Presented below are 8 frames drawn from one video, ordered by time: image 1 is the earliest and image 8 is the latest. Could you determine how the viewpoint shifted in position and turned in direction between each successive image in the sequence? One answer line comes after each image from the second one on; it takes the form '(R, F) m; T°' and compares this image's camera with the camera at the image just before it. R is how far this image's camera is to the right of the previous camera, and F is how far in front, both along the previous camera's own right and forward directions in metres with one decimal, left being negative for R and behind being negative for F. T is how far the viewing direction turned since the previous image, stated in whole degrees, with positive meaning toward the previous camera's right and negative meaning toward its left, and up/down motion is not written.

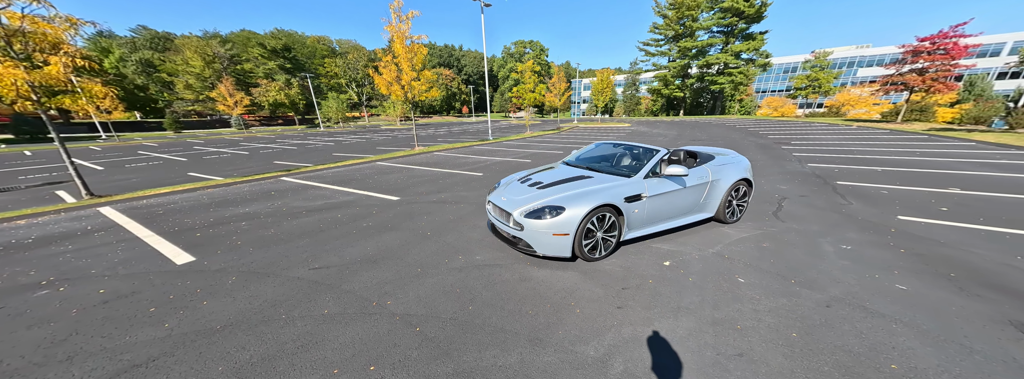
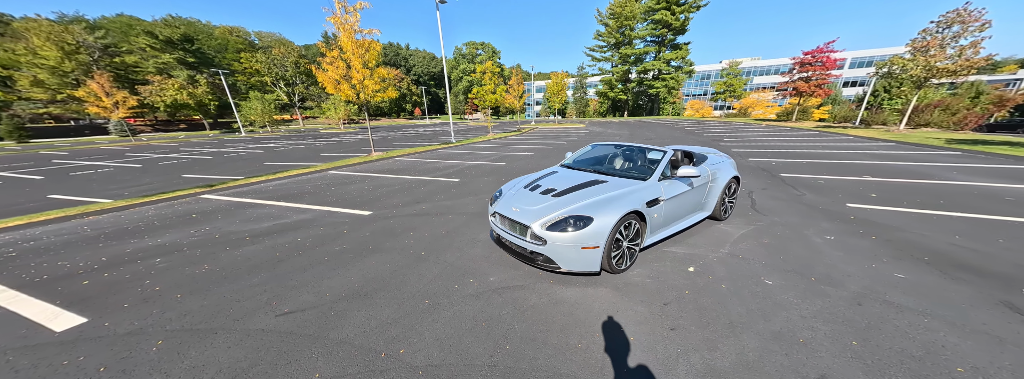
(-0.7, +0.4) m; +10°
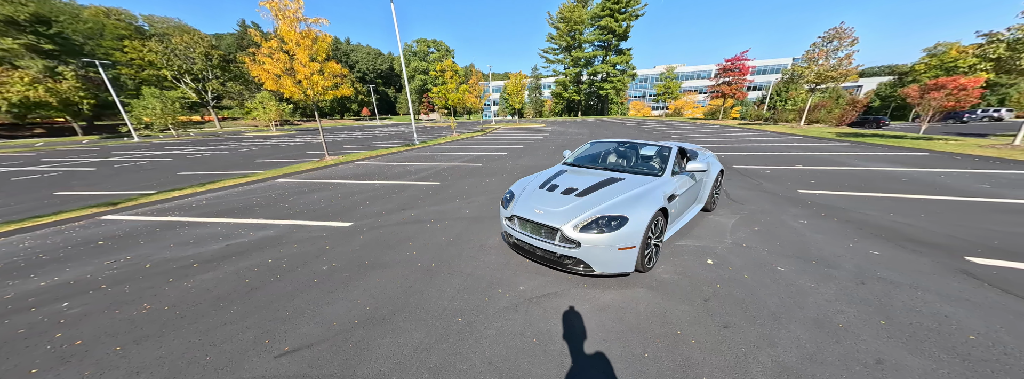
(-0.7, +0.2) m; +9°
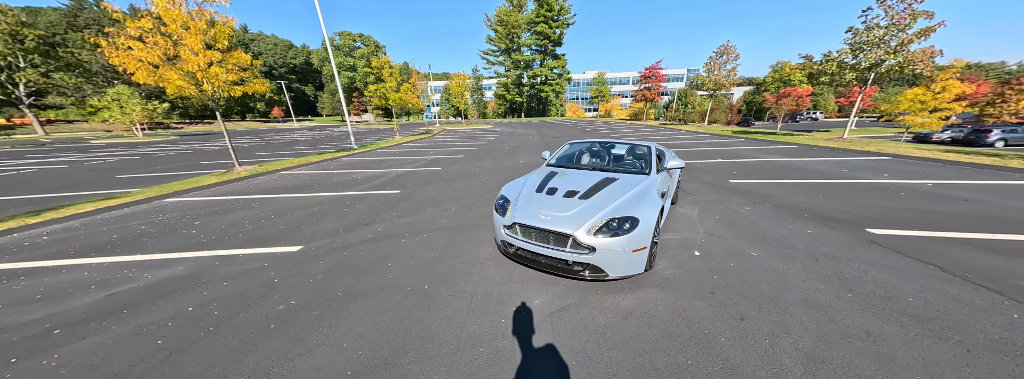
(-0.6, +0.3) m; +12°
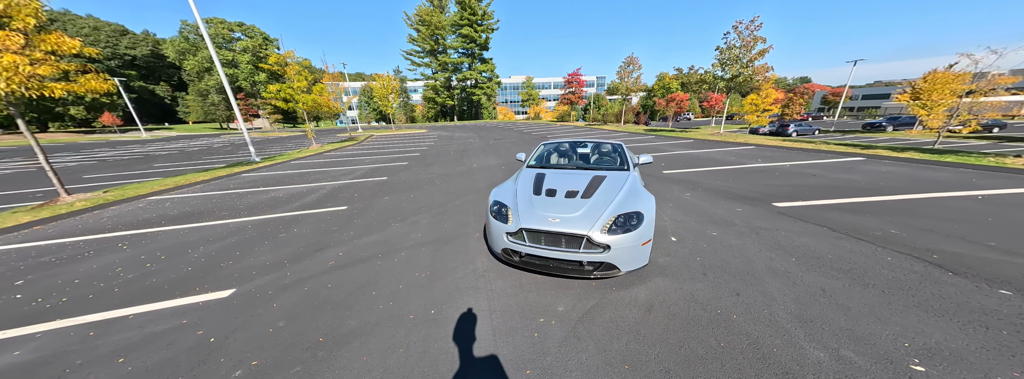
(-0.8, +0.2) m; +14°
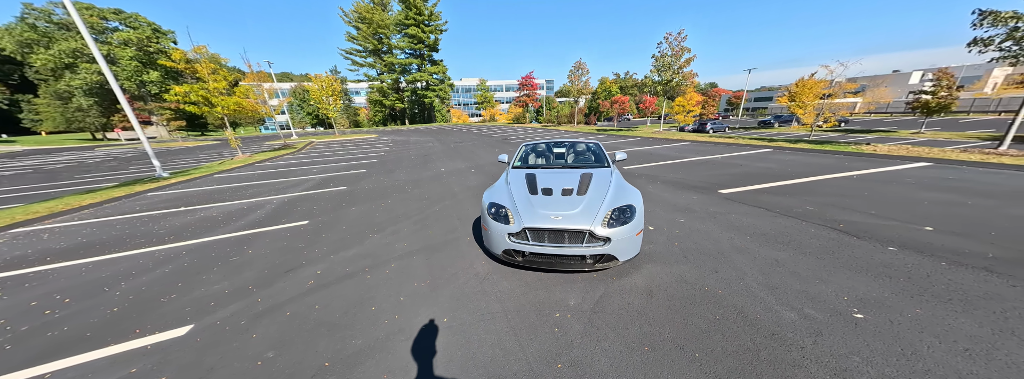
(-0.5, 0.0) m; +9°
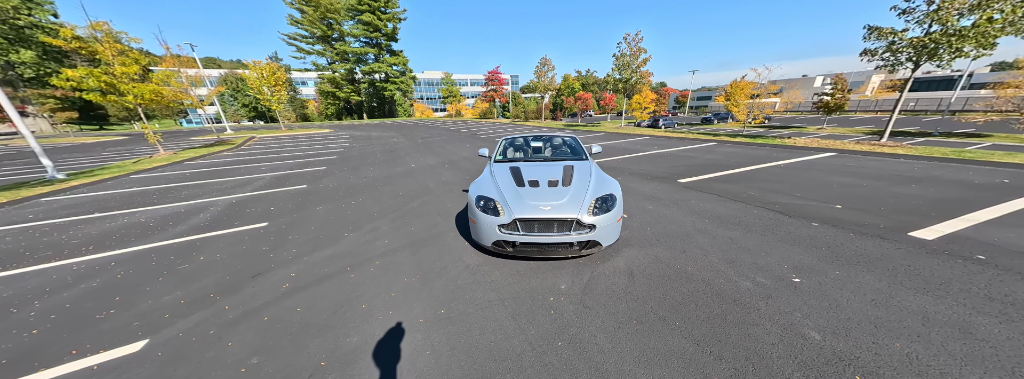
(-0.3, -0.1) m; +7°
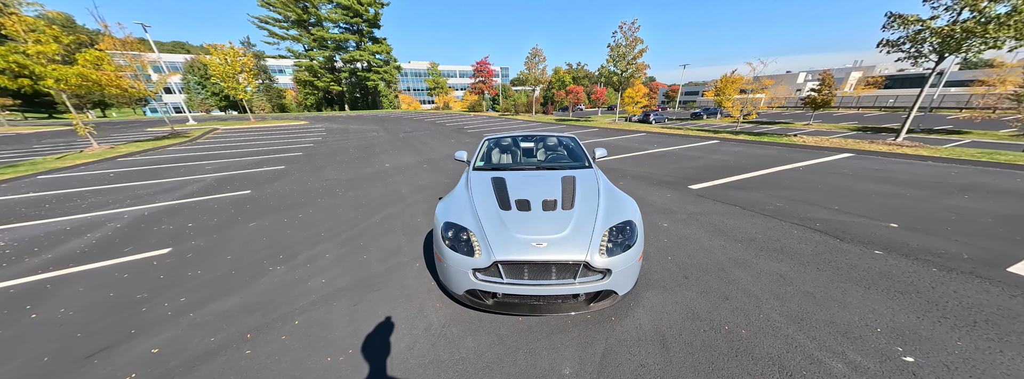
(+0.1, +1.0) m; +2°
